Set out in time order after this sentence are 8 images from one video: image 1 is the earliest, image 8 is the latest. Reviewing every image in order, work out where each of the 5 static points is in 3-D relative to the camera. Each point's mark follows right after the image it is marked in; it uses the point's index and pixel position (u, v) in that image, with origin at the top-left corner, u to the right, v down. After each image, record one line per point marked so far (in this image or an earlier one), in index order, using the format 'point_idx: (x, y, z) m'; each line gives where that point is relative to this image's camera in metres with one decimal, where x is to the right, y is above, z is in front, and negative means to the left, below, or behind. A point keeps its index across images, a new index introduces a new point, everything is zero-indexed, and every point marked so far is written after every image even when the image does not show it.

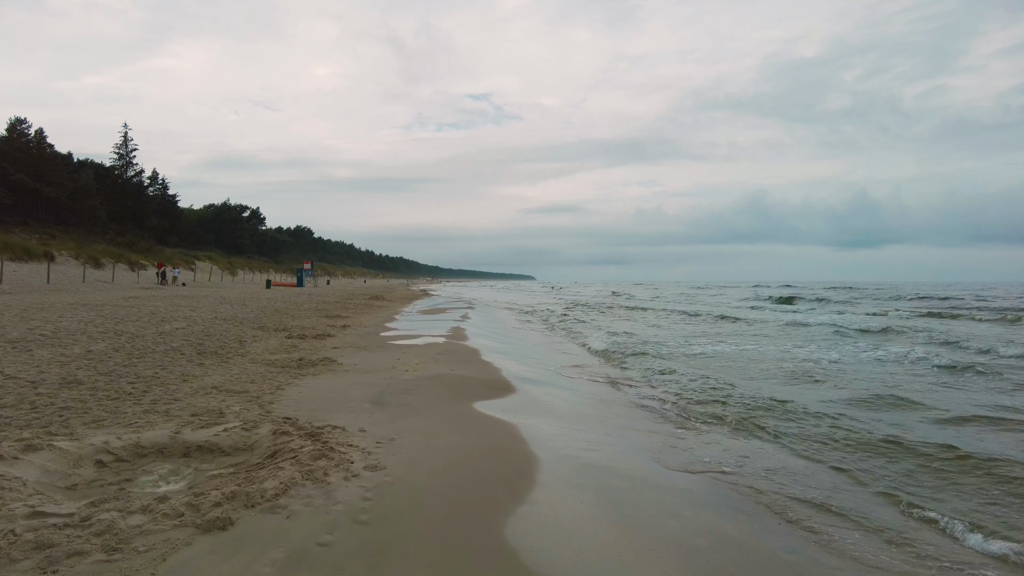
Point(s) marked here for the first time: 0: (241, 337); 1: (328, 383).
0: (-5.9, -1.1, +11.5) m
1: (-2.5, -1.3, +7.2) m
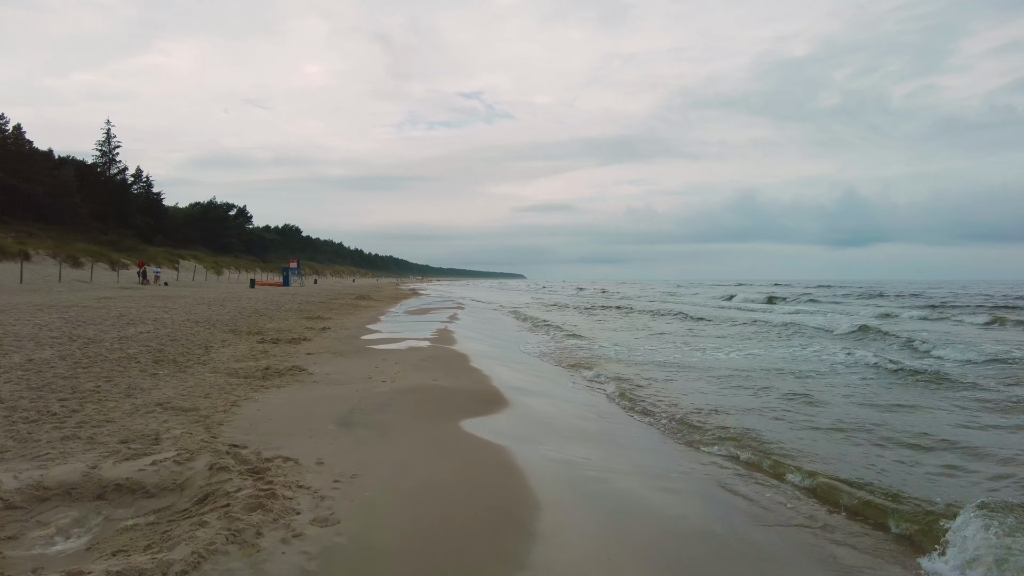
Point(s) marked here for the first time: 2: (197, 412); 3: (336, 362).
0: (-6.1, -1.1, +10.7) m
1: (-2.6, -1.4, +6.4) m
2: (-3.3, -1.3, +5.6) m
3: (-3.0, -1.3, +9.1) m
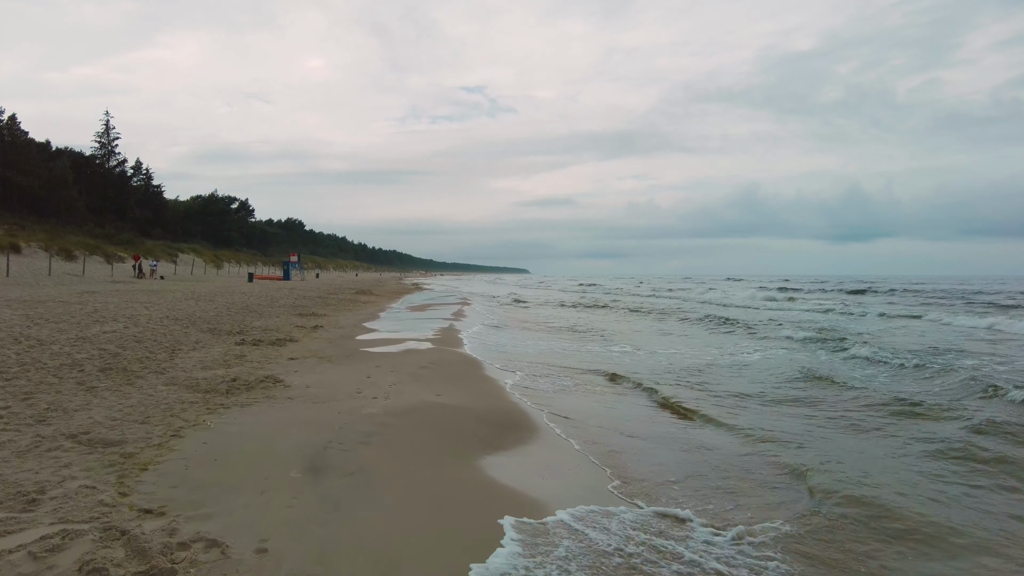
0: (-5.8, -1.0, +9.3) m
1: (-2.4, -1.3, +5.0) m
2: (-3.0, -1.2, +4.2) m
3: (-2.7, -1.2, +7.7) m
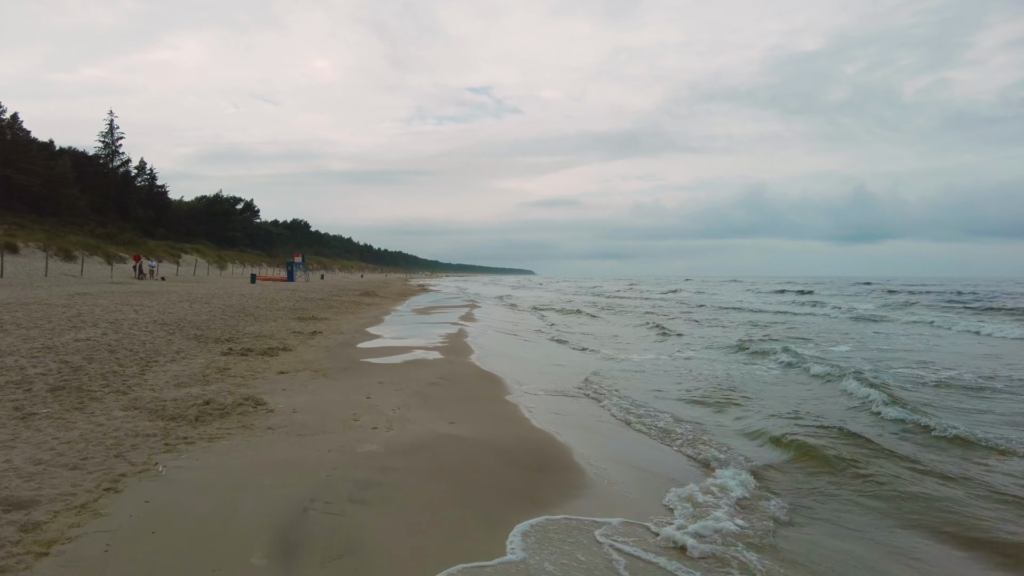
0: (-5.5, -1.0, +8.2) m
1: (-2.1, -1.3, +3.9) m
2: (-2.8, -1.3, +3.1) m
3: (-2.4, -1.3, +6.6) m
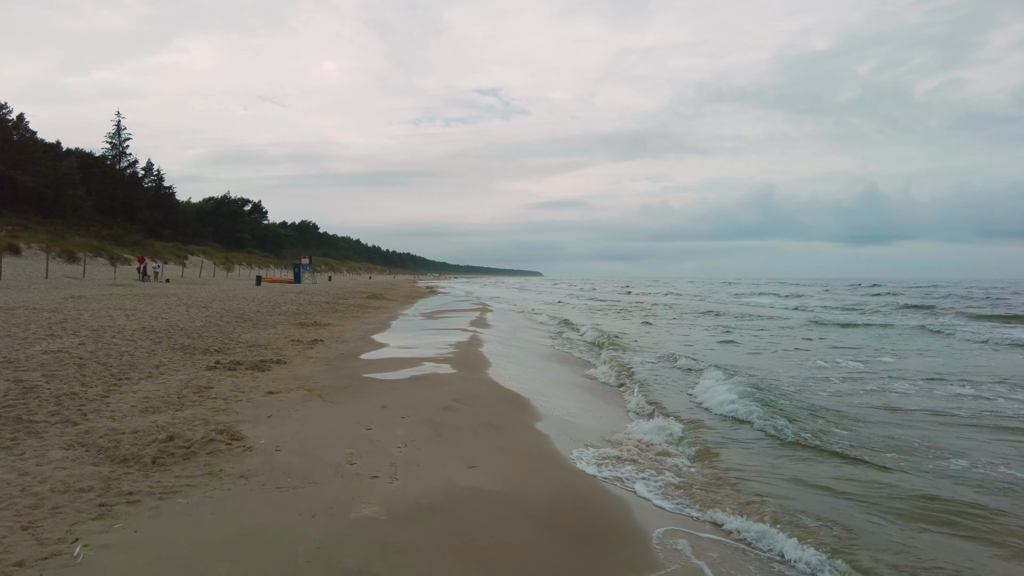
0: (-5.2, -1.1, +7.2) m
1: (-1.9, -1.4, +2.8) m
2: (-2.5, -1.4, +2.0) m
3: (-2.1, -1.3, +5.6) m
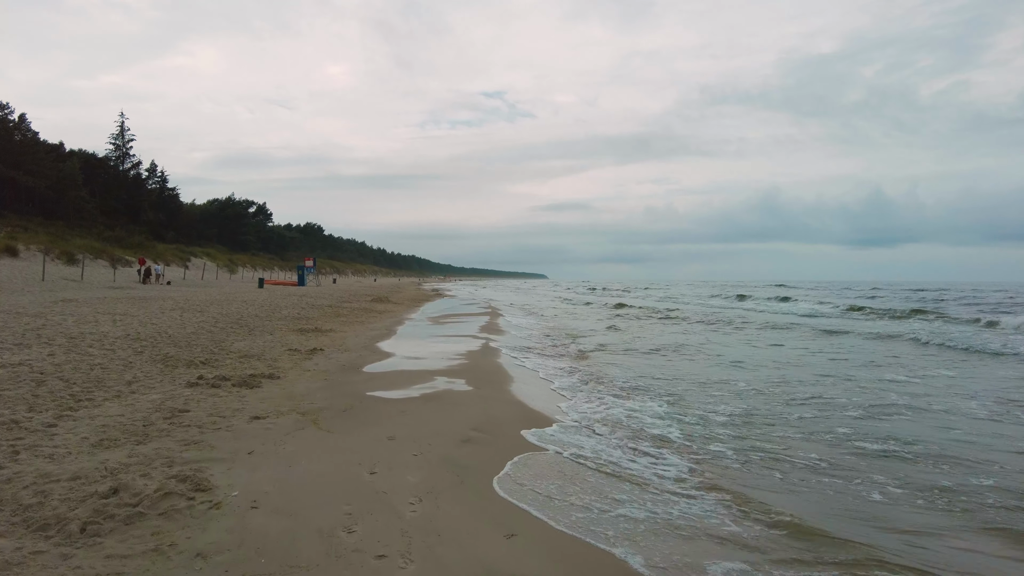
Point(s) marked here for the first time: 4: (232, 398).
0: (-4.8, -1.2, +6.1) m
1: (-1.5, -1.4, +1.7) m
2: (-2.2, -1.4, +0.9) m
3: (-1.8, -1.4, +4.5) m
4: (-3.3, -1.3, +6.4) m
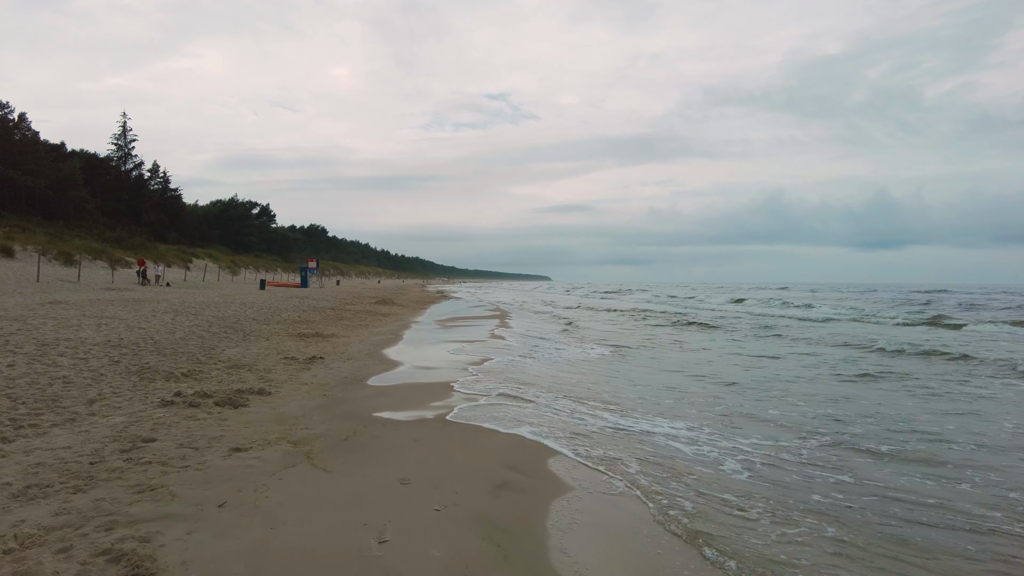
0: (-4.5, -1.2, +5.1) m
1: (-1.2, -1.4, +0.7) m
2: (-1.9, -1.4, -0.1) m
3: (-1.5, -1.4, +3.4) m
4: (-3.0, -1.3, +5.3) m
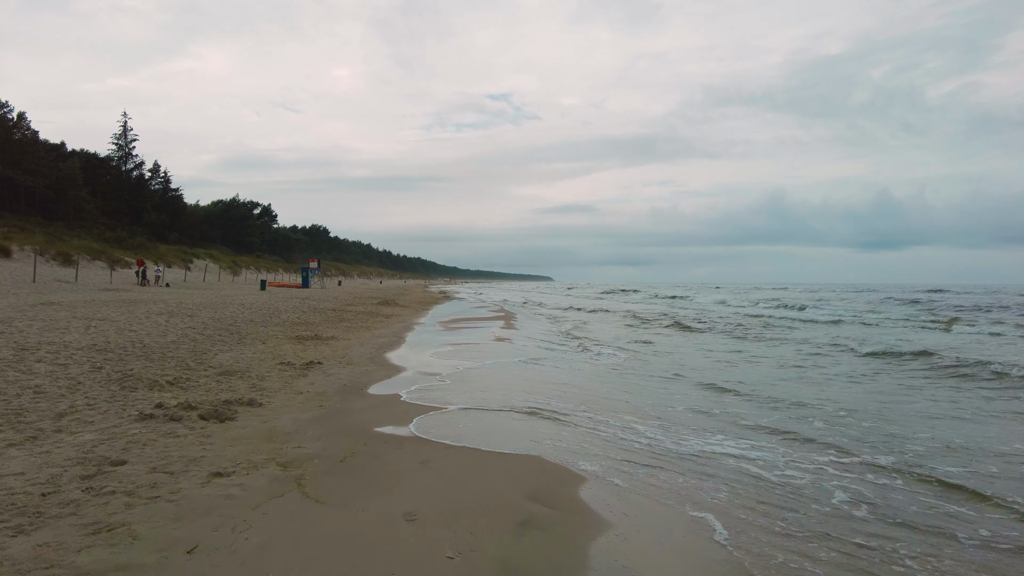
0: (-4.3, -1.2, +4.5) m
1: (-1.1, -1.4, +0.1) m
2: (-1.8, -1.4, -0.7) m
3: (-1.3, -1.4, +2.8) m
4: (-2.8, -1.3, +4.7) m
